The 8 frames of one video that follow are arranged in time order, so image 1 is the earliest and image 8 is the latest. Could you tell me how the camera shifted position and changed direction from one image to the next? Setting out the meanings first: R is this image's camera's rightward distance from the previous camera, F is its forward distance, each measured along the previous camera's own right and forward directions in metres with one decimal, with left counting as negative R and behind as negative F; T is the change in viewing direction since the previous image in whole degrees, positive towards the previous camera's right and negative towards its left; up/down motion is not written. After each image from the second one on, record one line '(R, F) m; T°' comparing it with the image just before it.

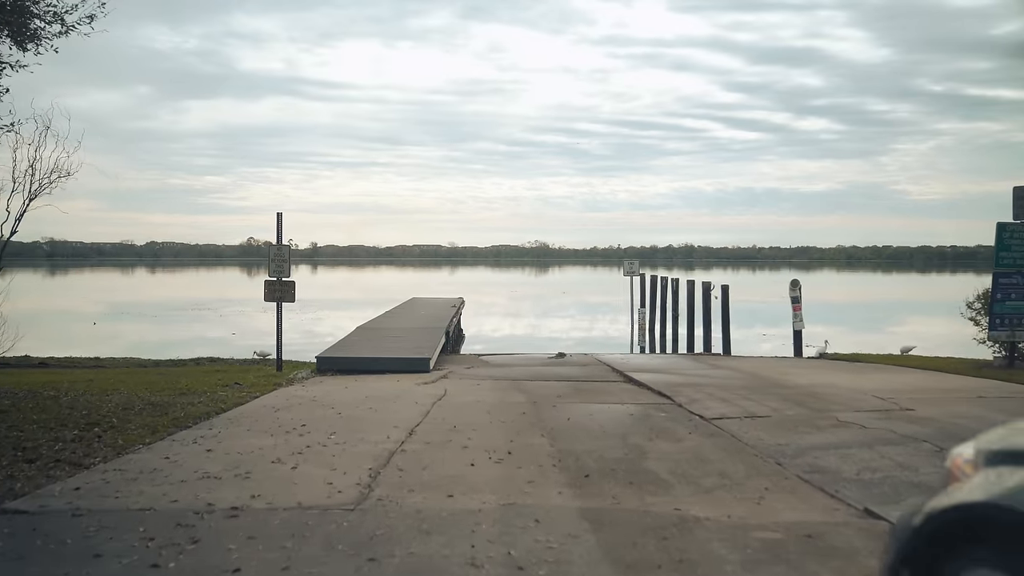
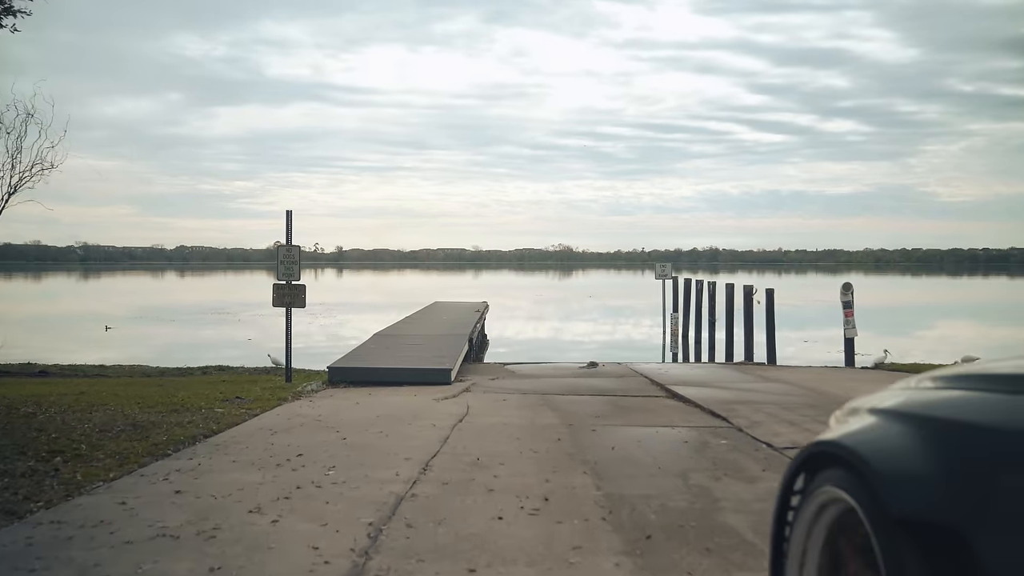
(-0.1, +1.2) m; -2°
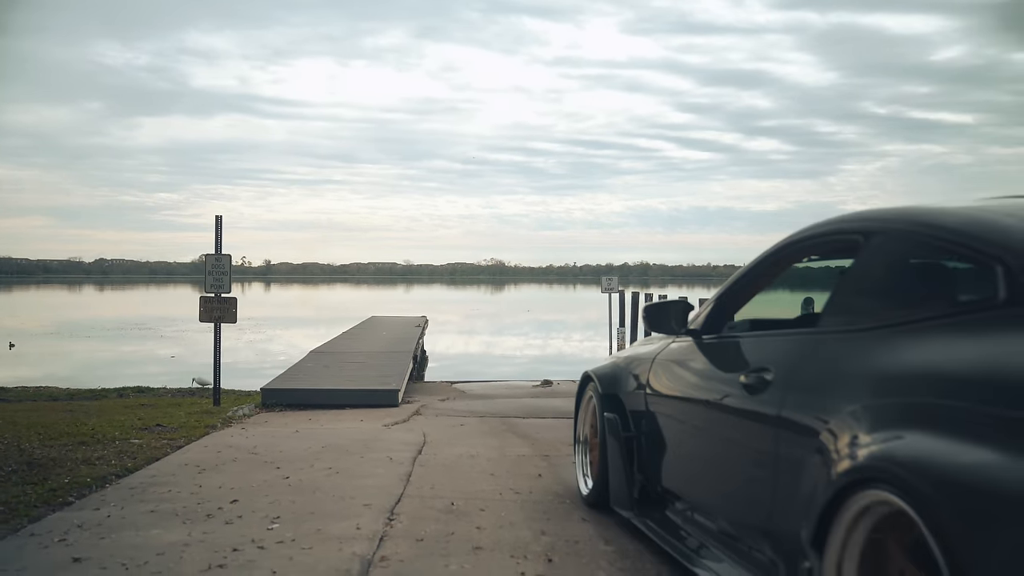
(-0.3, +1.0) m; +5°
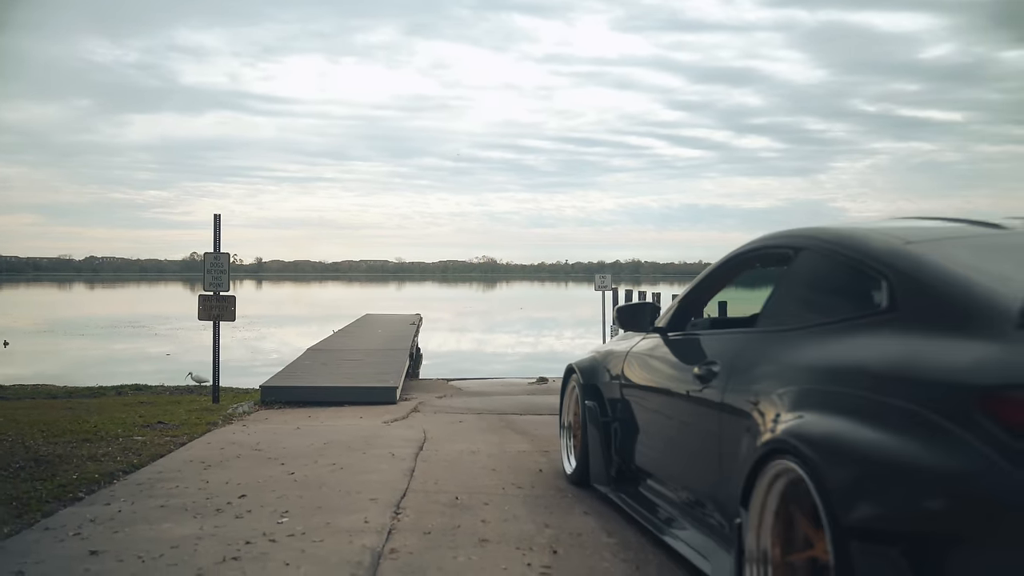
(-0.1, -0.1) m; +1°
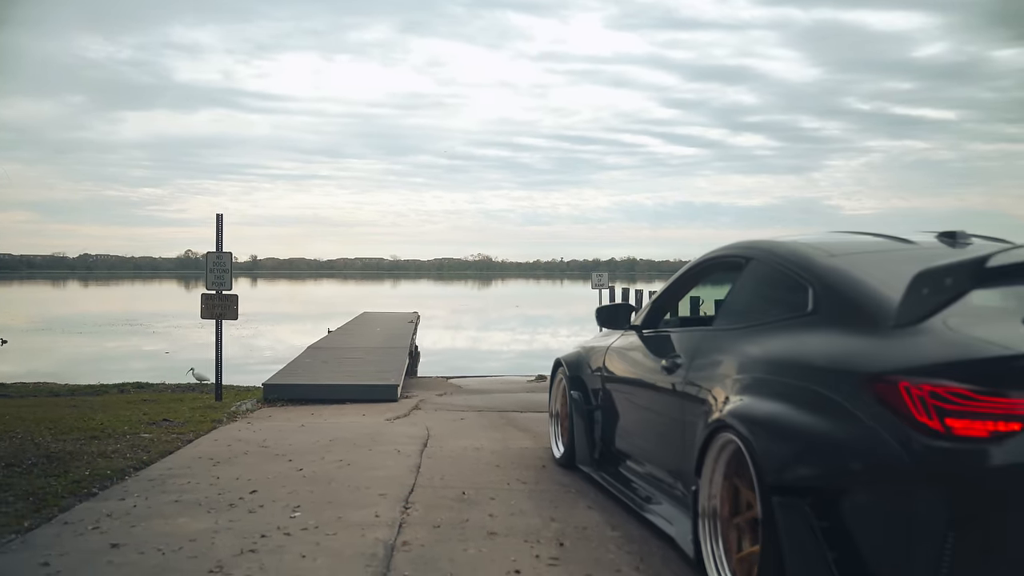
(-0.1, -0.1) m; 0°
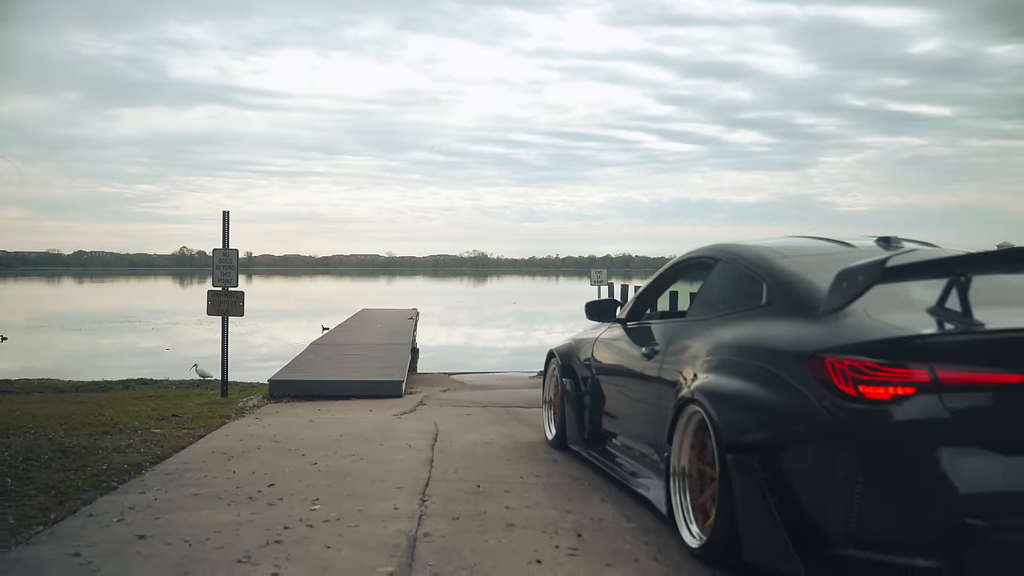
(-0.1, -0.1) m; 0°
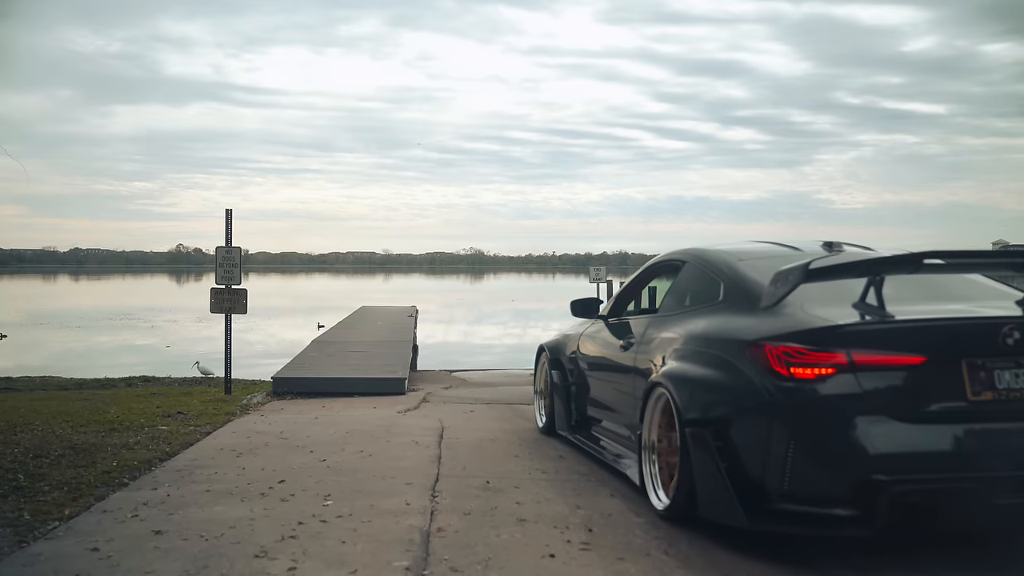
(-0.1, -0.1) m; 0°
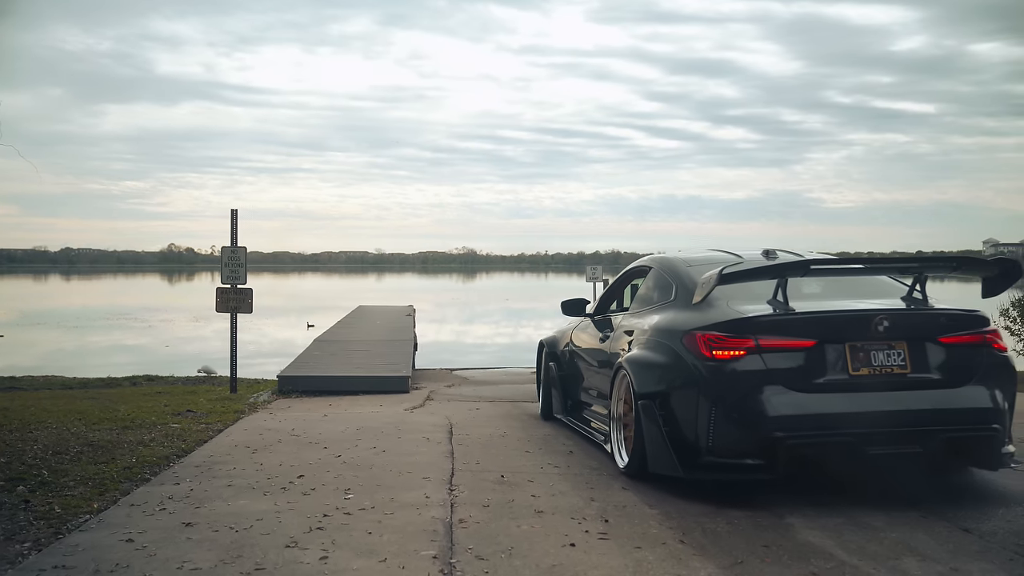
(-0.1, -0.2) m; 0°
